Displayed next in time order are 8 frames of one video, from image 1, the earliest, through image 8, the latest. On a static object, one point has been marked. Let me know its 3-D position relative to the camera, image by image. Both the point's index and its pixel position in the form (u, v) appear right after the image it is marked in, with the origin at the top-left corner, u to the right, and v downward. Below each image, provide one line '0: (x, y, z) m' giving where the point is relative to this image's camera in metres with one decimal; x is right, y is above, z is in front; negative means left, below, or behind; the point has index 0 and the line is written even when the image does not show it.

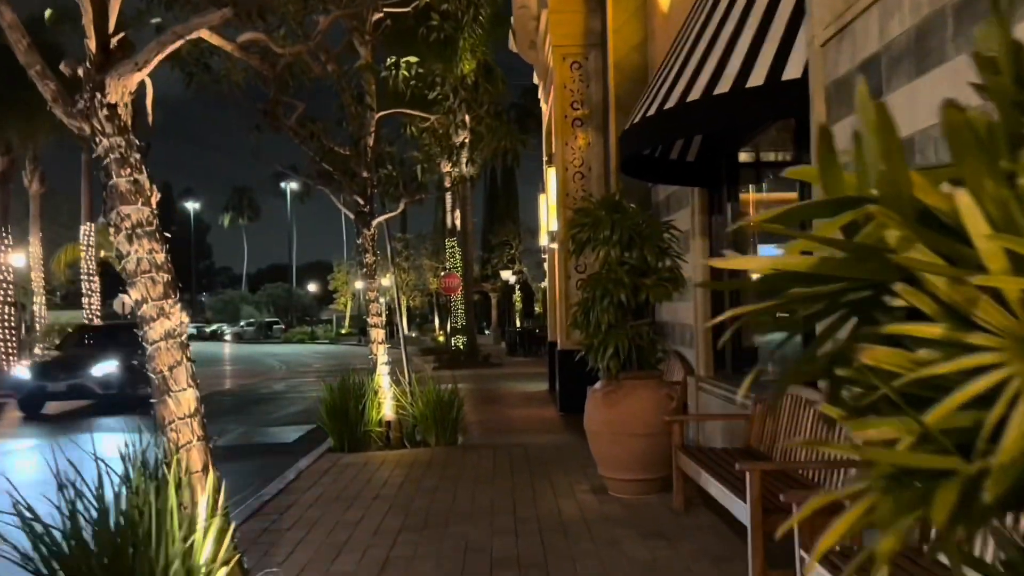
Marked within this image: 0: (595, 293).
0: (+0.8, 0.0, +7.2) m
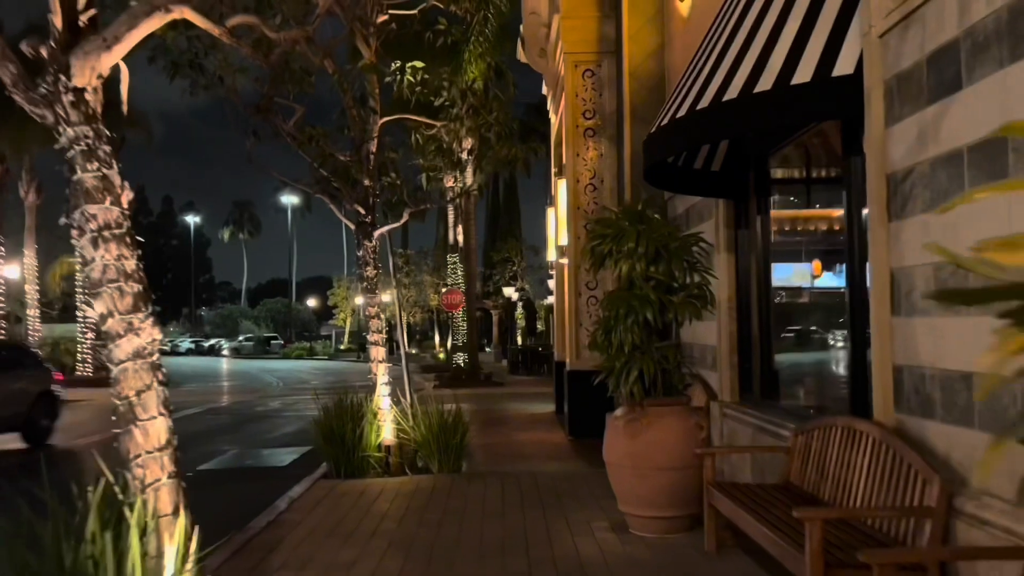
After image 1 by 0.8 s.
0: (+0.9, -0.2, +6.6) m
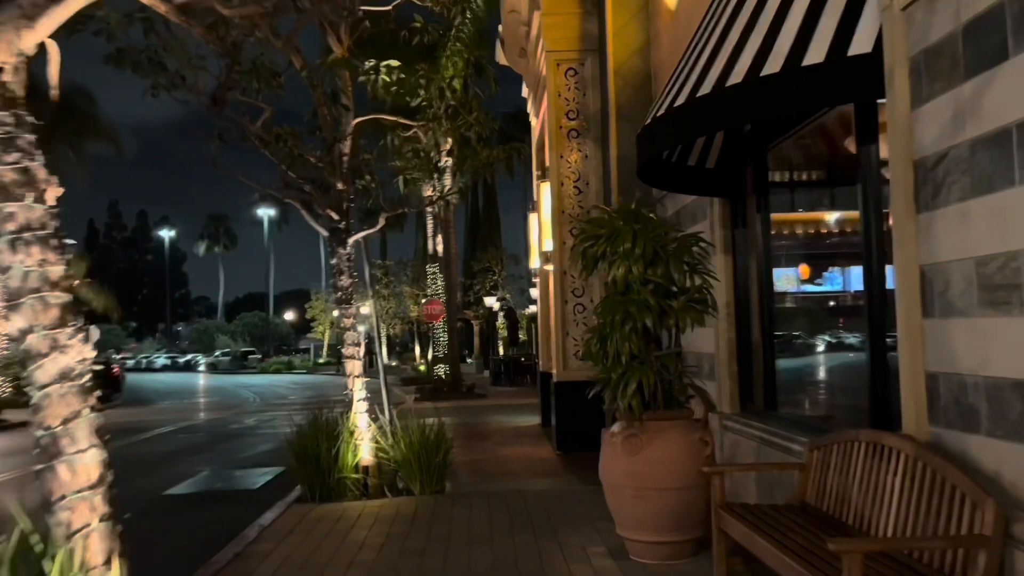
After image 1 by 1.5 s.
0: (+0.8, -0.2, +6.1) m
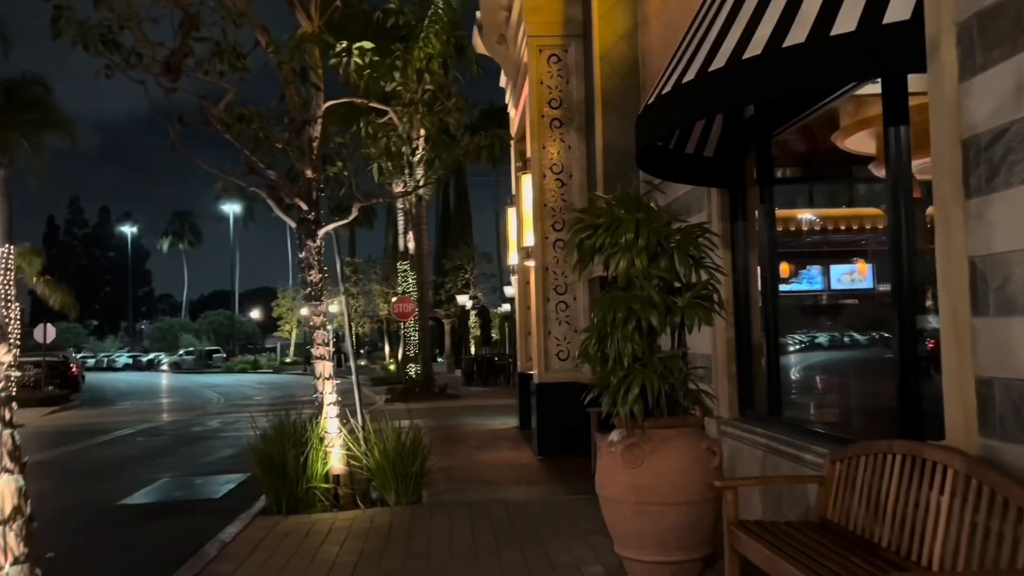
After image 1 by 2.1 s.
0: (+0.7, -0.2, +5.5) m
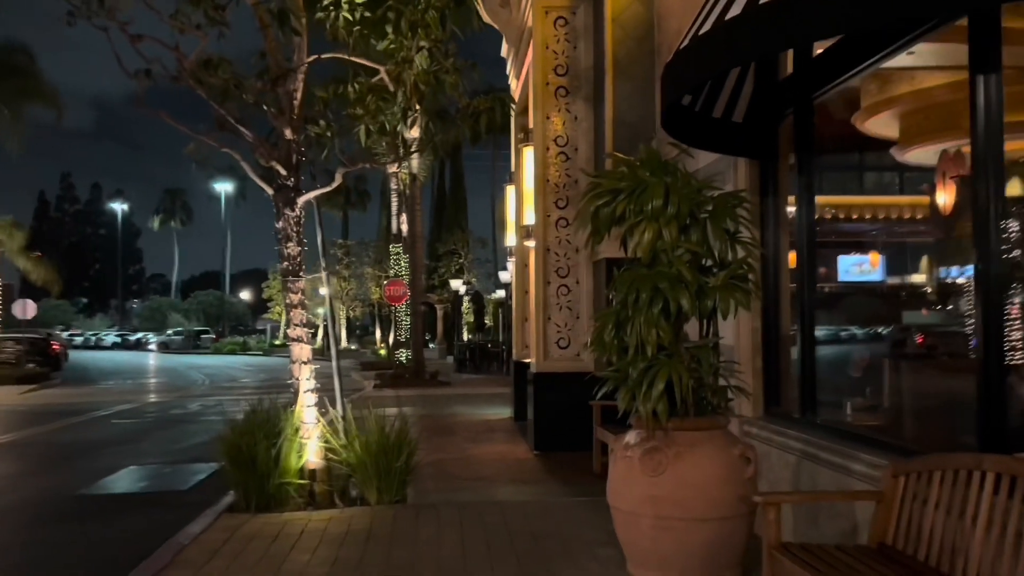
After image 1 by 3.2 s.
0: (+0.7, 0.0, +4.7) m
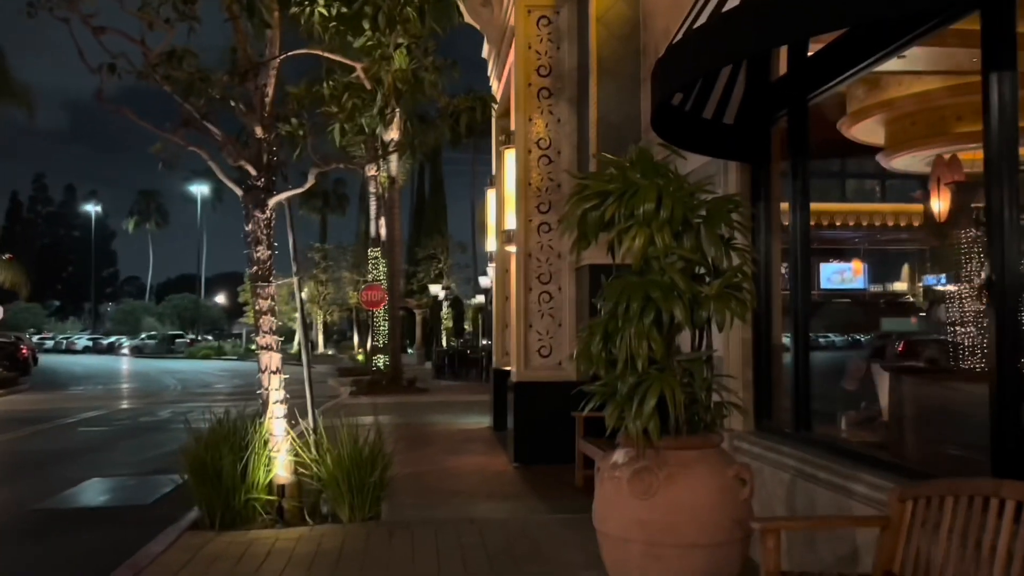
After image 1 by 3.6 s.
0: (+0.6, -0.1, +4.4) m
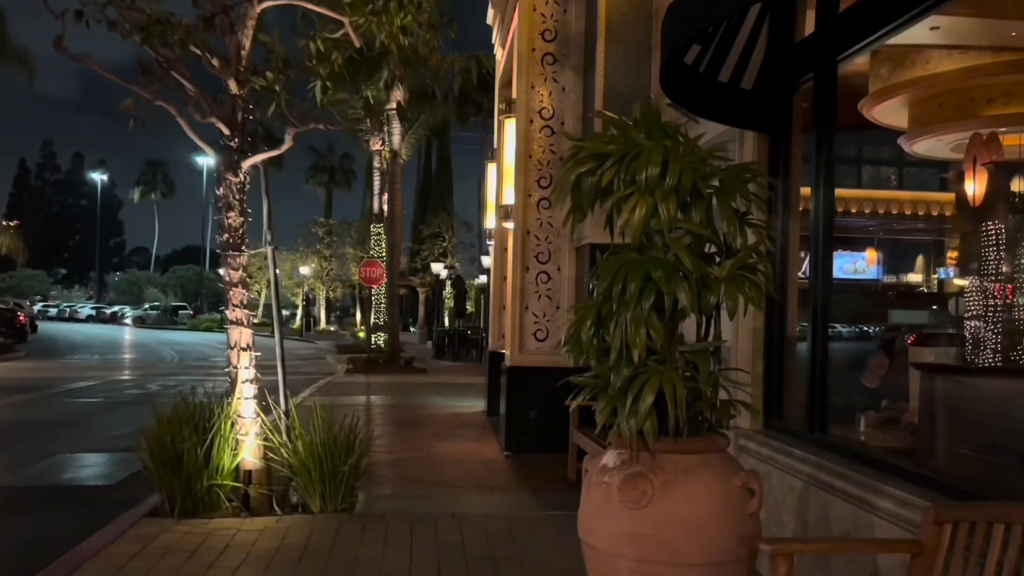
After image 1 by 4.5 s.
0: (+0.5, 0.0, +3.8) m
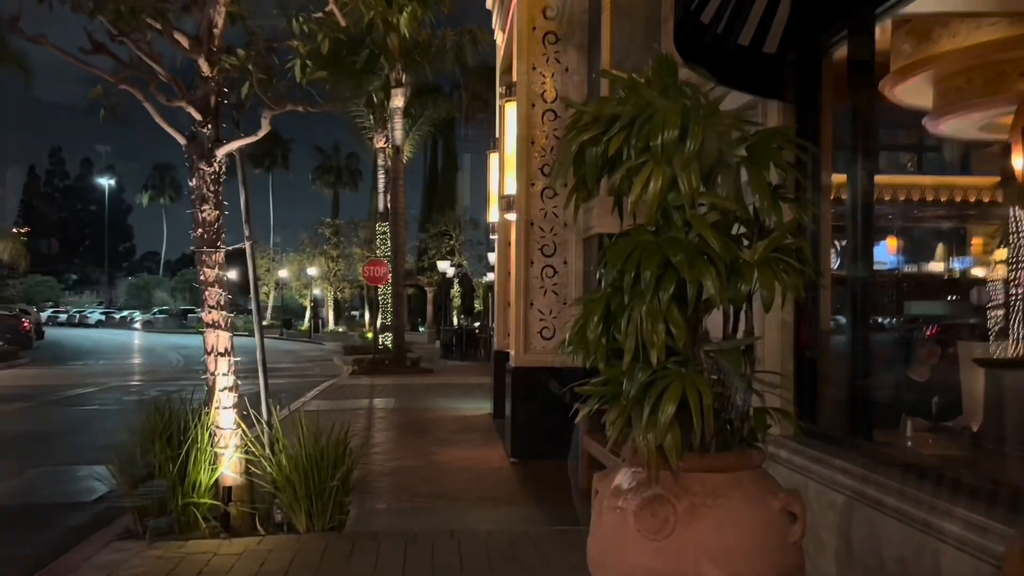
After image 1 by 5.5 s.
0: (+0.5, +0.1, +3.2) m
